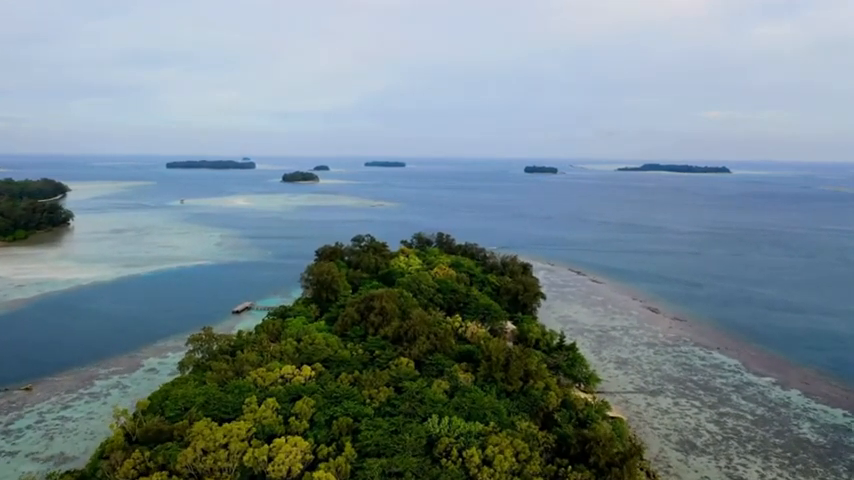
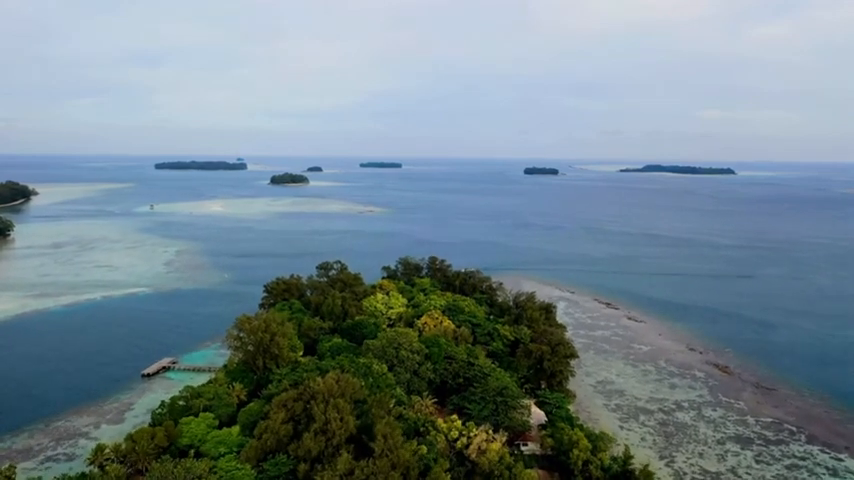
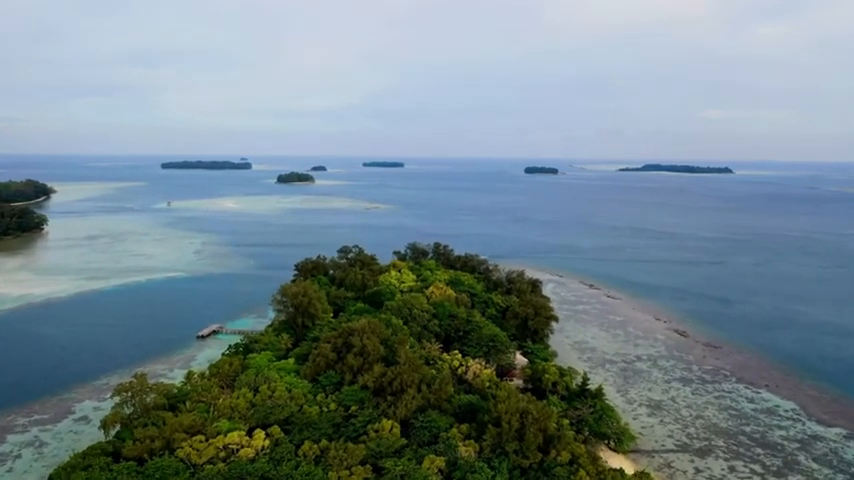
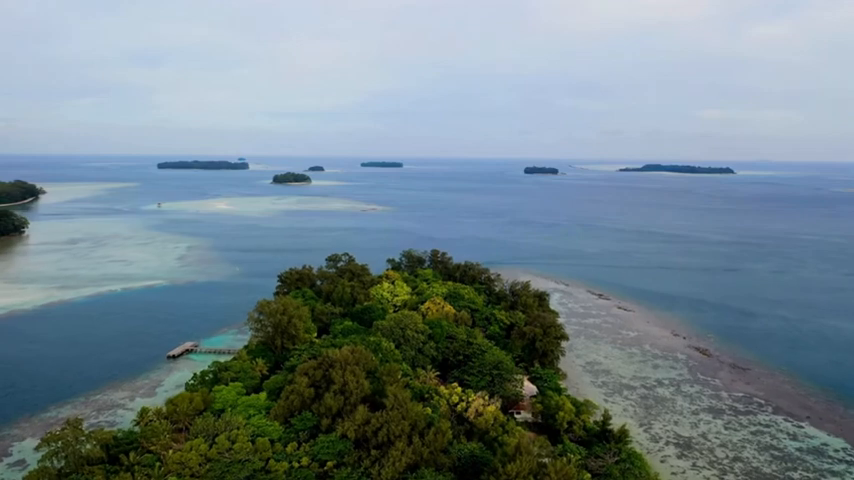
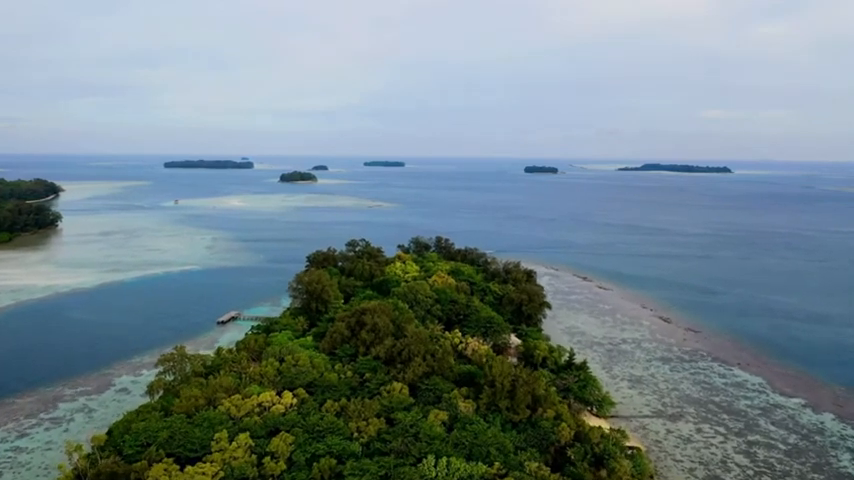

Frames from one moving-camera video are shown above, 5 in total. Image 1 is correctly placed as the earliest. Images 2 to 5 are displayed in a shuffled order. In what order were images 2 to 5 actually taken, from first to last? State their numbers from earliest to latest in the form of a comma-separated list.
5, 3, 4, 2
